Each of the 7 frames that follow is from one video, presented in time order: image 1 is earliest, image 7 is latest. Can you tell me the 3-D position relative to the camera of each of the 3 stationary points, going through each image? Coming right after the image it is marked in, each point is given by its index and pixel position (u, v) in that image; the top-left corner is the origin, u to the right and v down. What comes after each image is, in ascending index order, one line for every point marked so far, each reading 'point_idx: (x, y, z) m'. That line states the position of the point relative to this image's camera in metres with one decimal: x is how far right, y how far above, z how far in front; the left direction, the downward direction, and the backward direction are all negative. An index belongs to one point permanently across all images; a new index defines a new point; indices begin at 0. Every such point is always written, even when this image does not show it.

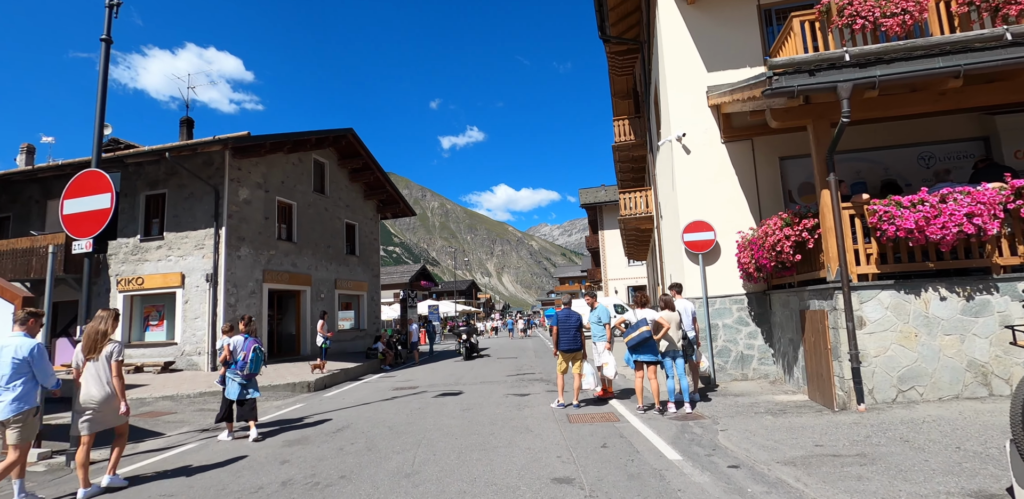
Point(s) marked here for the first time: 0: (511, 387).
0: (0.0, -2.9, +10.9) m
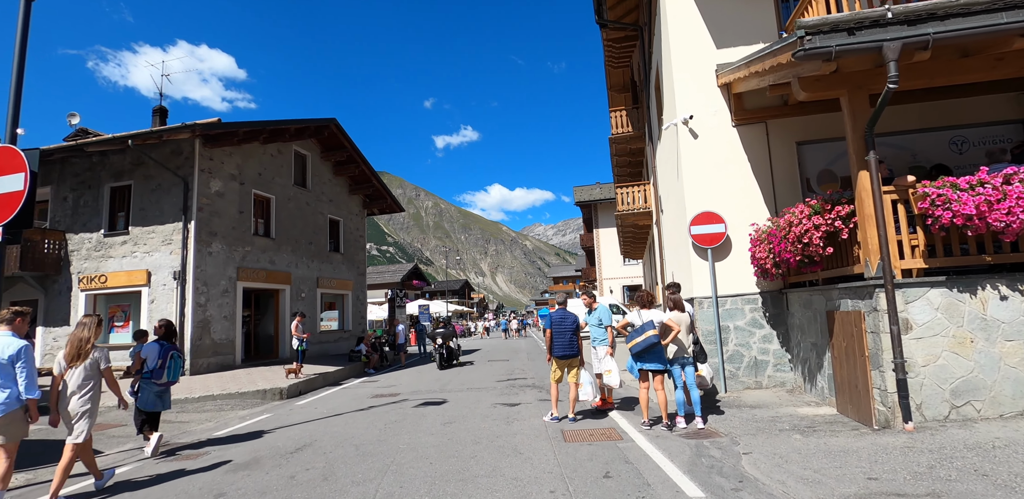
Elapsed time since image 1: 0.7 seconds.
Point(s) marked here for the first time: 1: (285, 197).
0: (-0.2, -2.8, +9.9) m
1: (-8.0, +1.9, +18.1) m
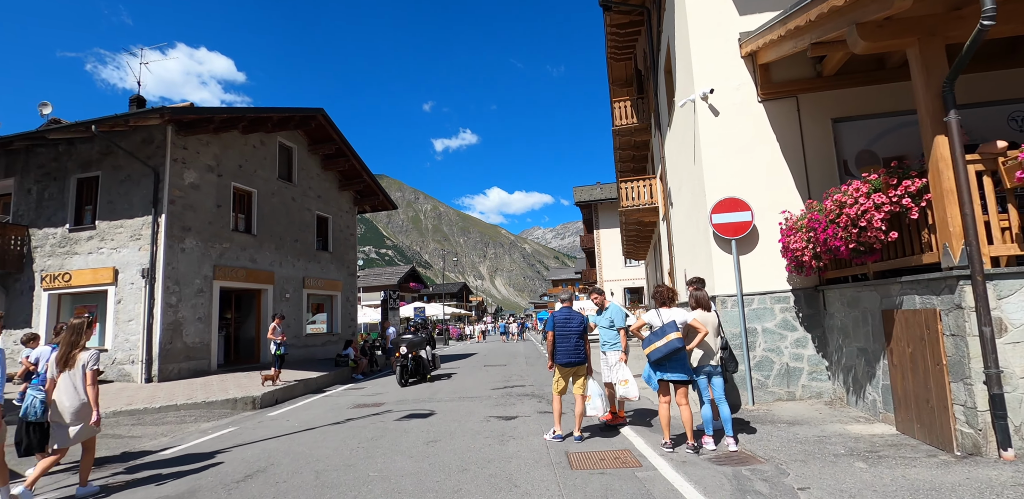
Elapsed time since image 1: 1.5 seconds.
0: (-0.3, -2.7, +8.8) m
1: (-8.0, +2.0, +17.0) m
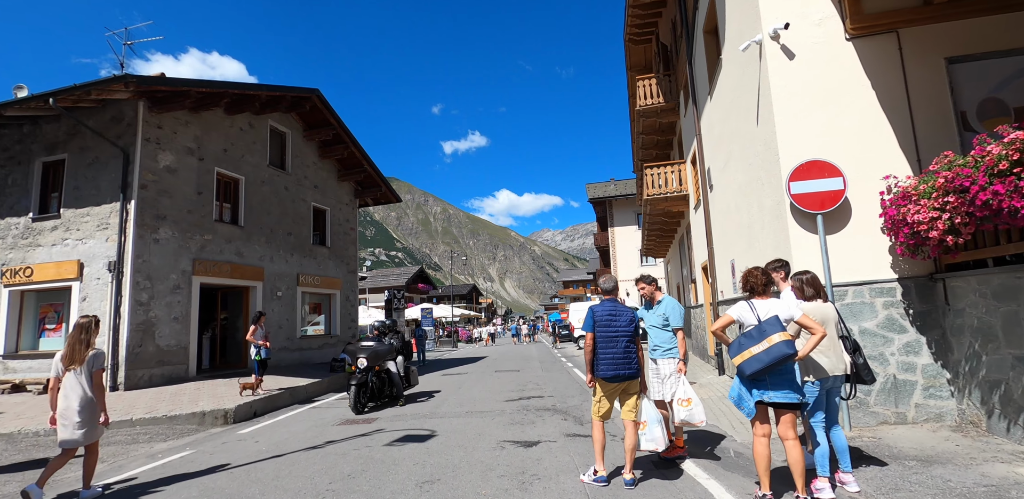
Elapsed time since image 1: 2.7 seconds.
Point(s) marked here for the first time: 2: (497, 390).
0: (0.0, -2.4, +7.1) m
1: (-7.6, +2.1, +15.5) m
2: (-0.3, -3.1, +11.3) m
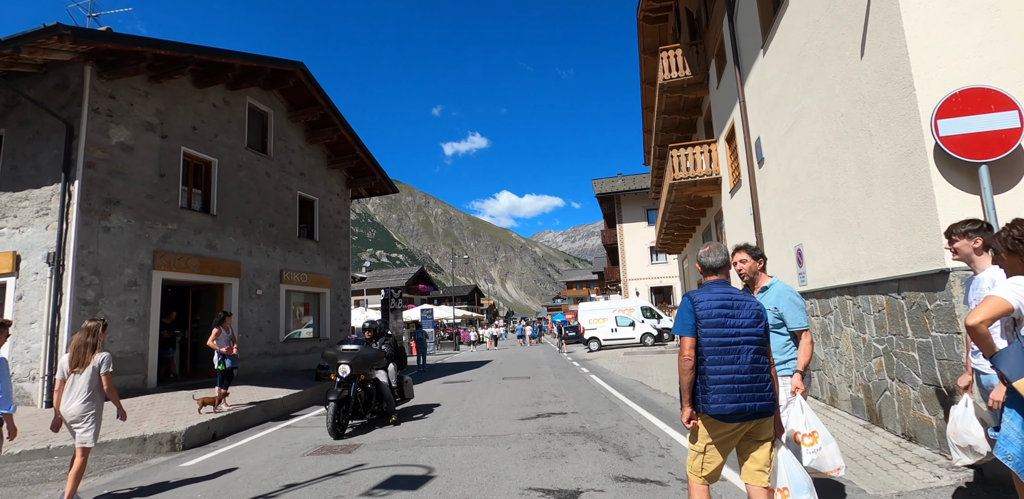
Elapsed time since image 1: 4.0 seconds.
0: (+0.2, -2.2, +5.3) m
1: (-7.4, +2.3, +13.7) m
2: (-0.1, -2.8, +9.5) m
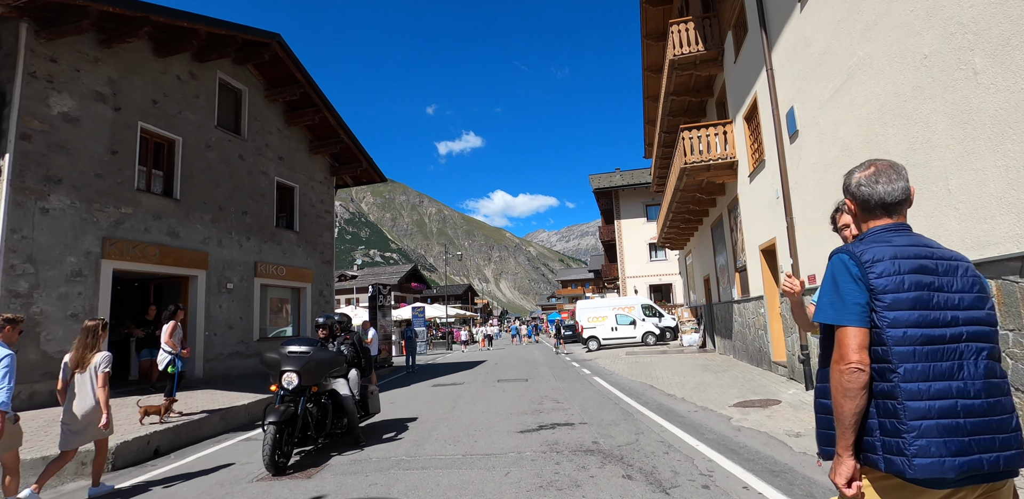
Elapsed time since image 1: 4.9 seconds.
0: (+0.2, -1.9, +4.1) m
1: (-7.5, +2.6, +12.4) m
2: (-0.1, -2.6, +8.3) m
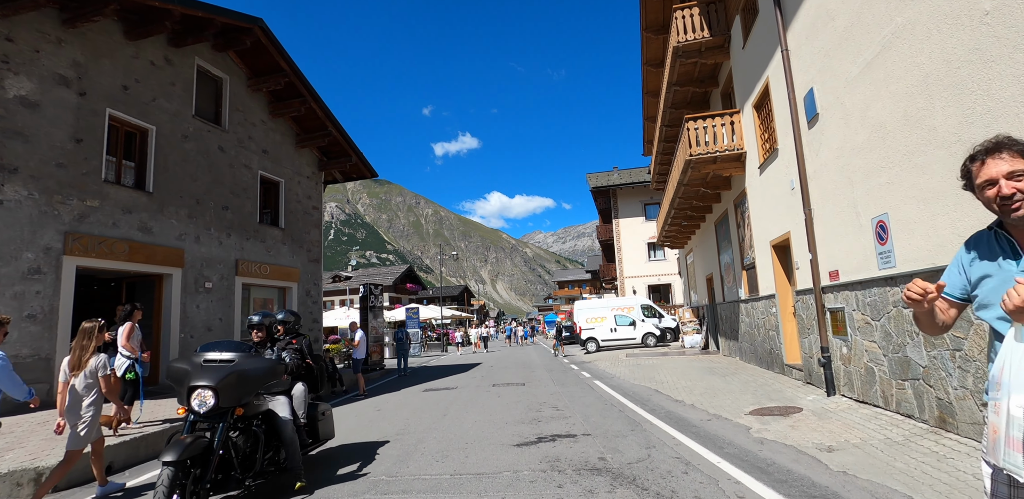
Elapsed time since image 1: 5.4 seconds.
0: (+0.2, -1.8, +3.4) m
1: (-7.6, +2.7, +11.7) m
2: (-0.2, -2.5, +7.6) m
